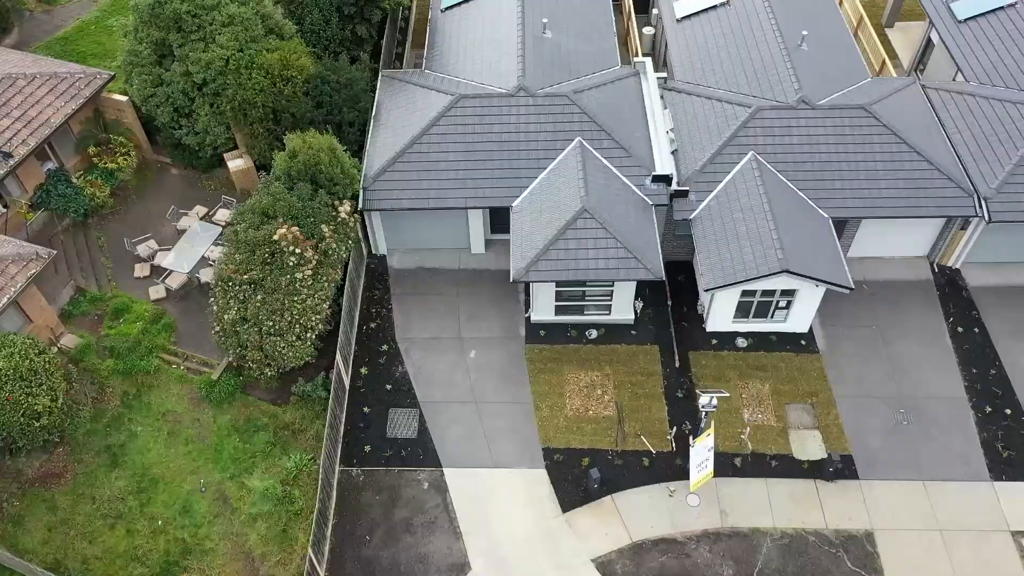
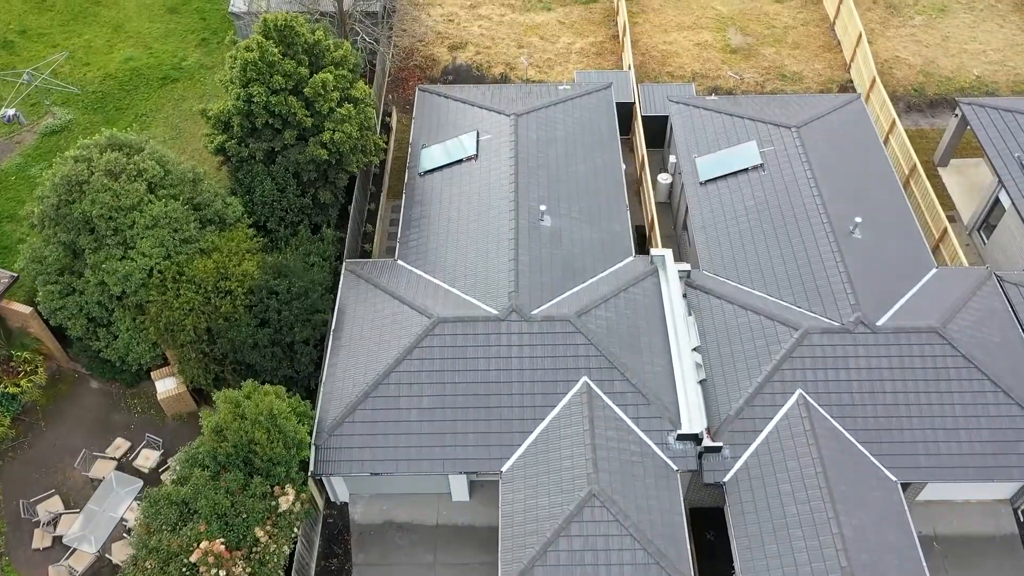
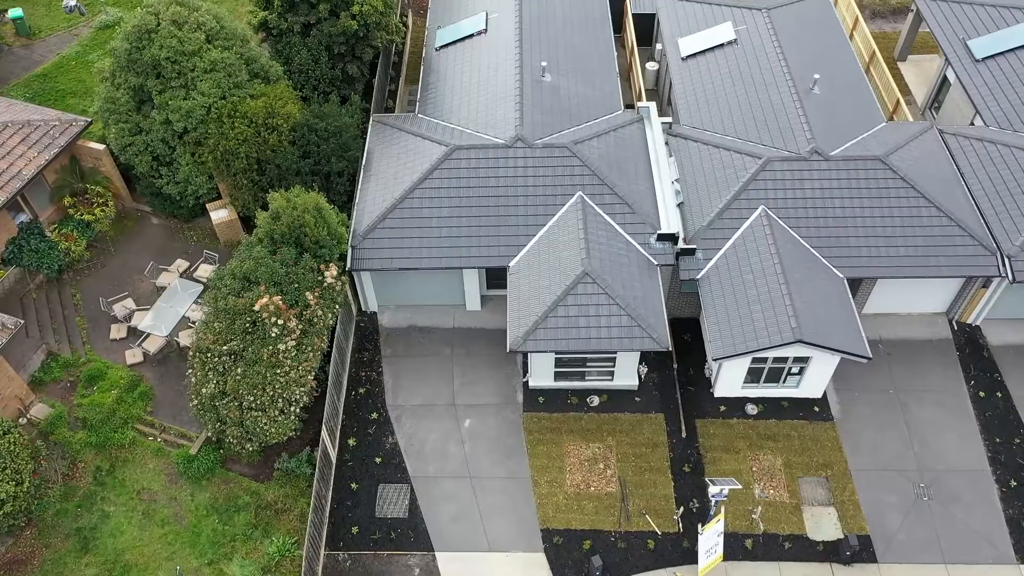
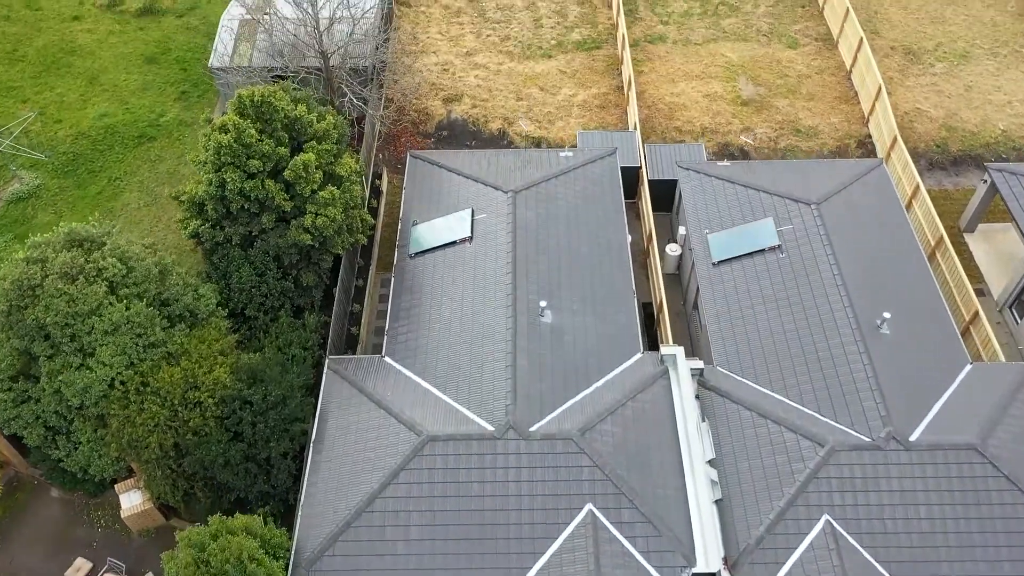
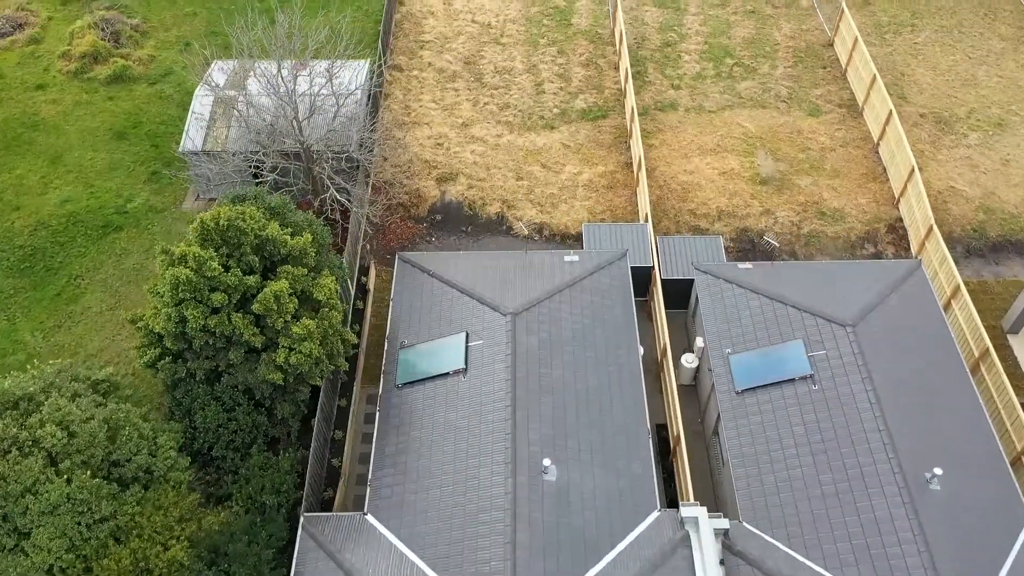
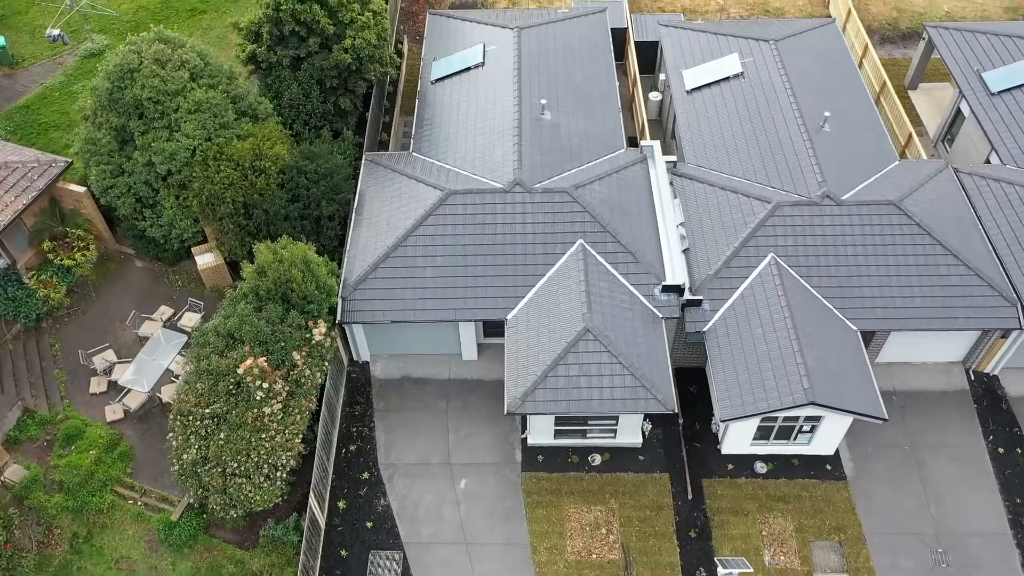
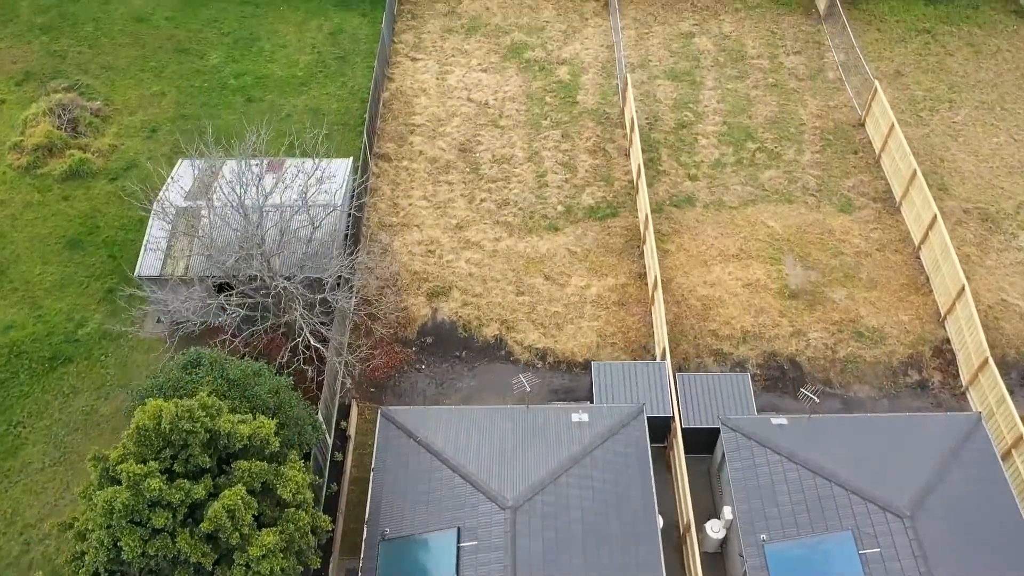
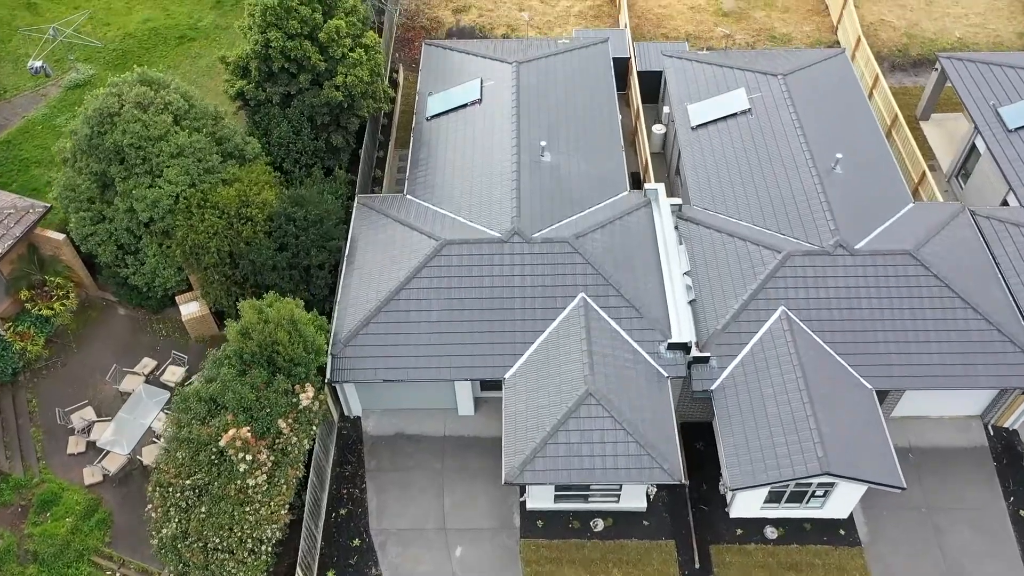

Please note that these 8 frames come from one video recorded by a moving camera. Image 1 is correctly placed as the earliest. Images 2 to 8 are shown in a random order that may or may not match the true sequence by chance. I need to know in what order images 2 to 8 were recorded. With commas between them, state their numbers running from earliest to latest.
3, 6, 8, 2, 4, 5, 7
